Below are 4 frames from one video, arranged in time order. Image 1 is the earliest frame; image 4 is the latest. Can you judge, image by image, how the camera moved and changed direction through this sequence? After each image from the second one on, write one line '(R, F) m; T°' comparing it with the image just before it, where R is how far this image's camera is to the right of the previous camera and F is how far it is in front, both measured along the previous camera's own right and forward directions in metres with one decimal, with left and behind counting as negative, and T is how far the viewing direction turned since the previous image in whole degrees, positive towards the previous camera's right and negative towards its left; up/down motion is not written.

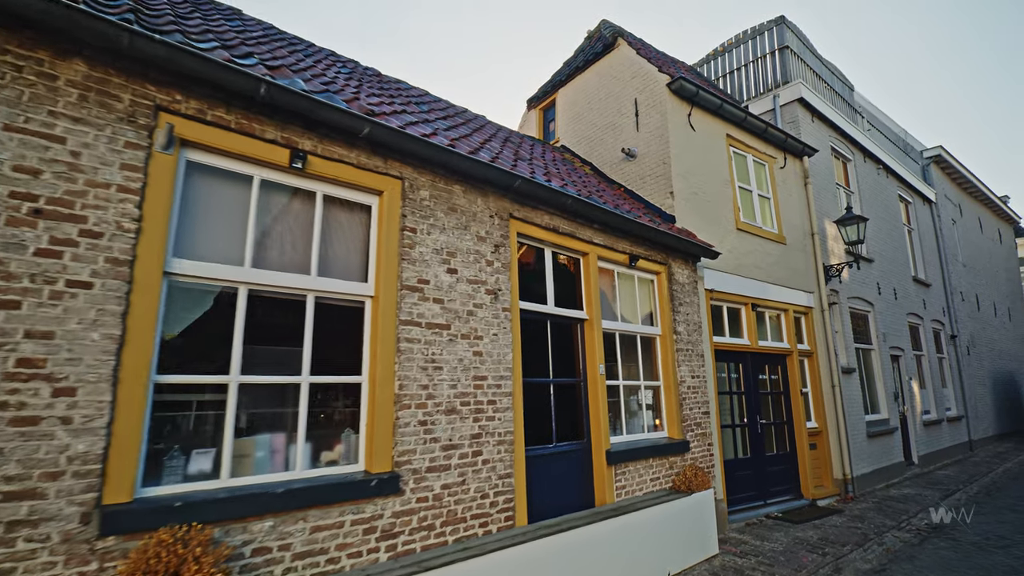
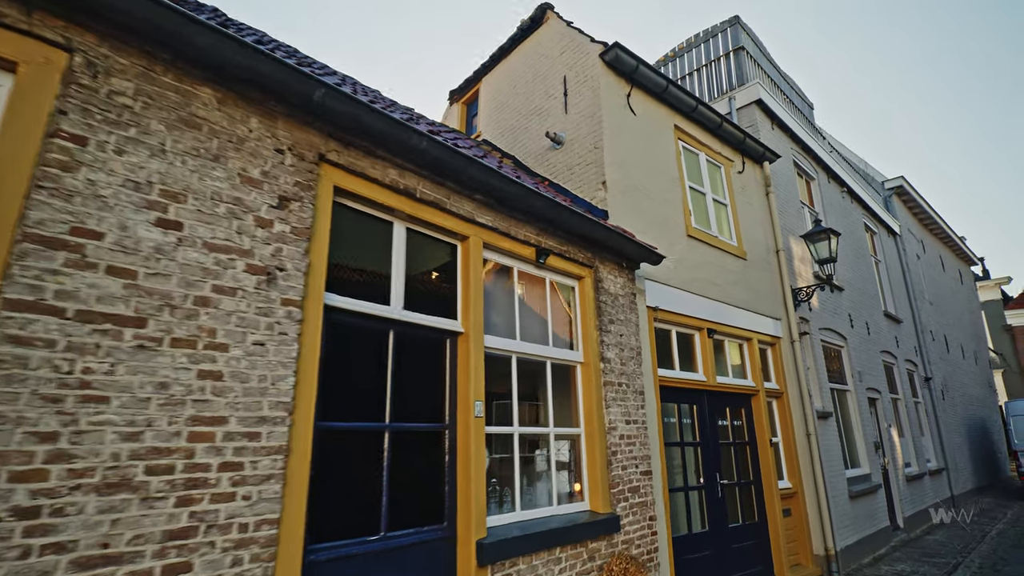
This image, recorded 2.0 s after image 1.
(+0.9, +1.8) m; +4°
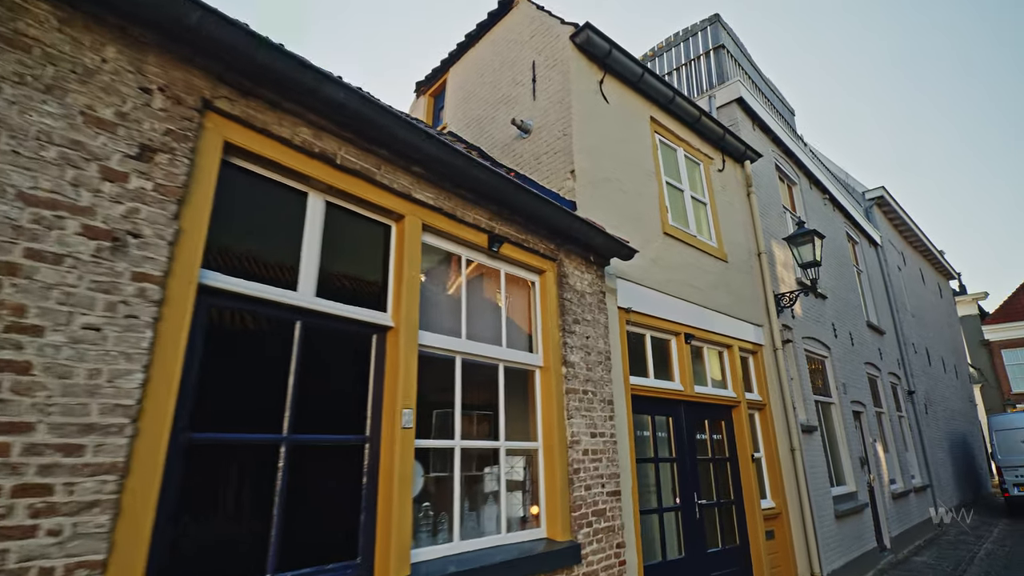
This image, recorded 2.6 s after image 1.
(+0.3, +0.5) m; +2°
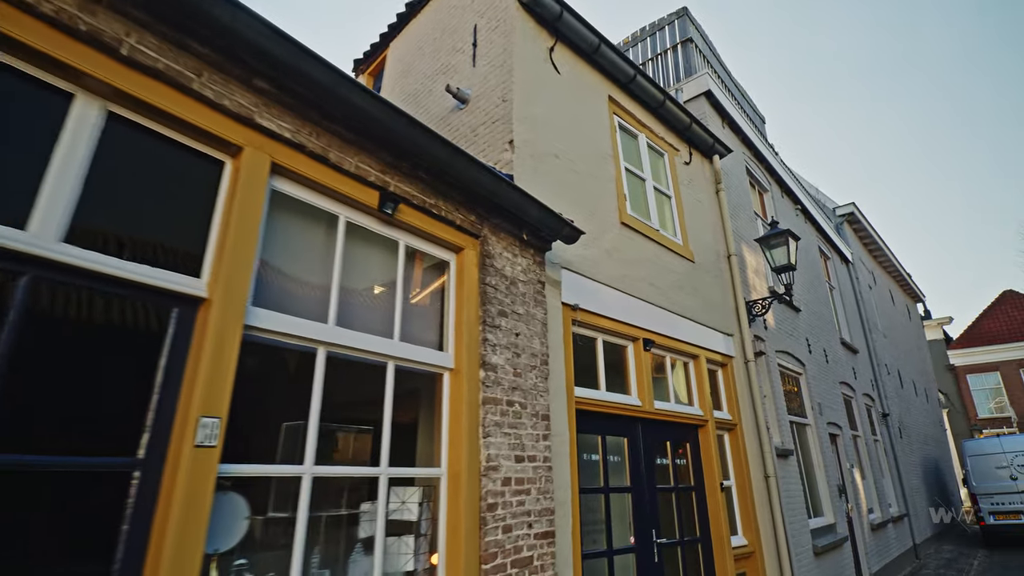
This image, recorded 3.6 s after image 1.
(+0.4, +0.9) m; +3°
